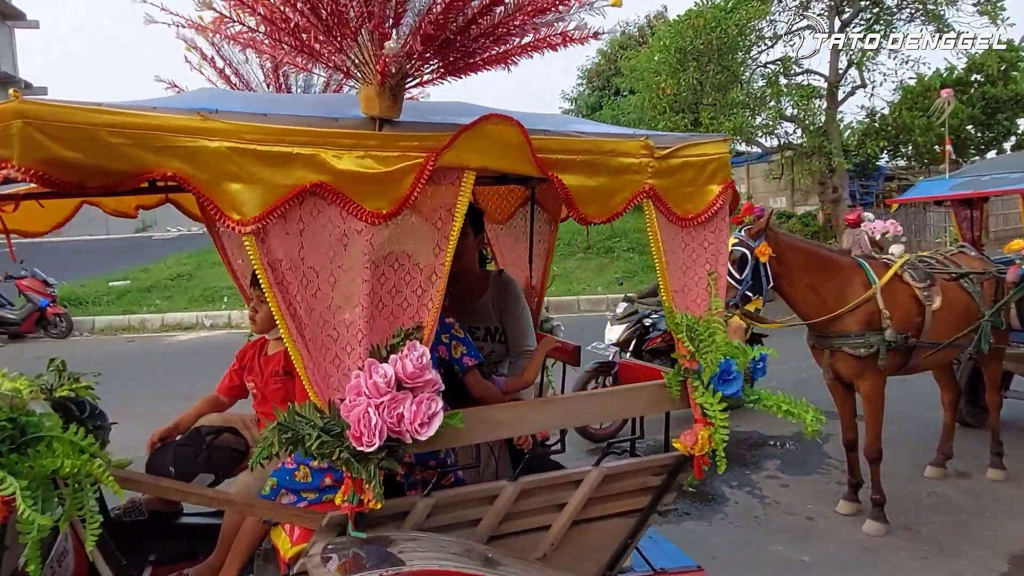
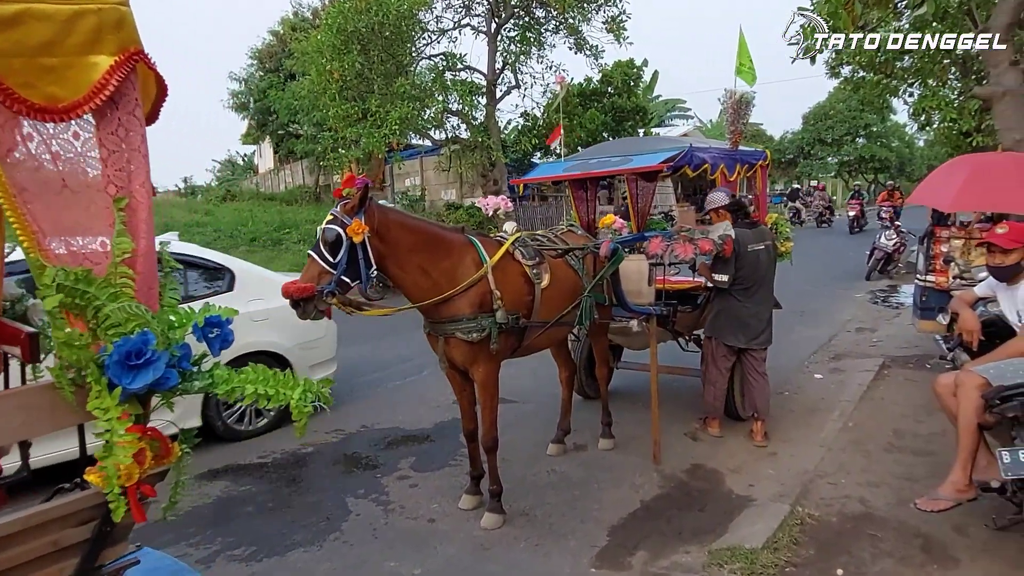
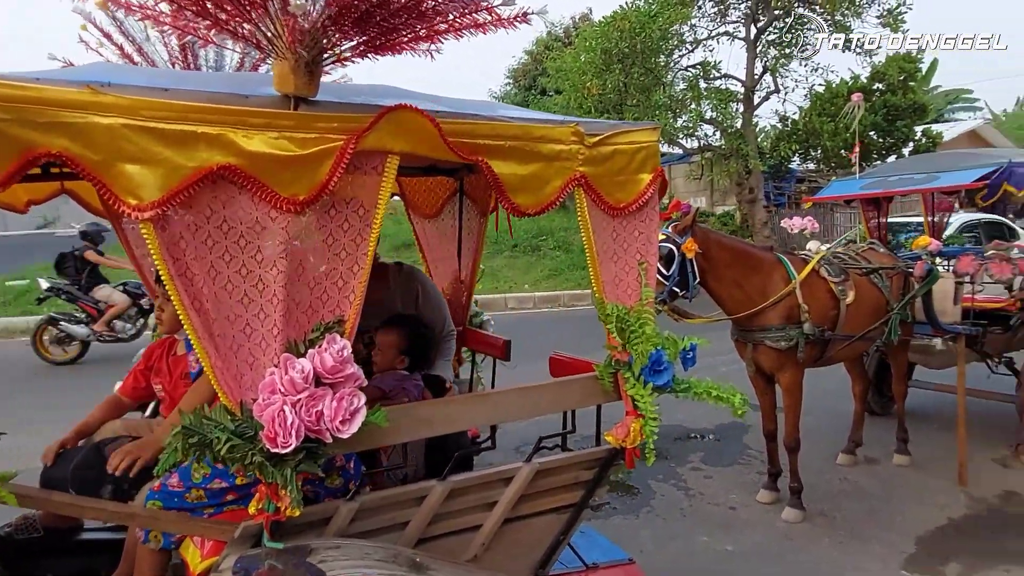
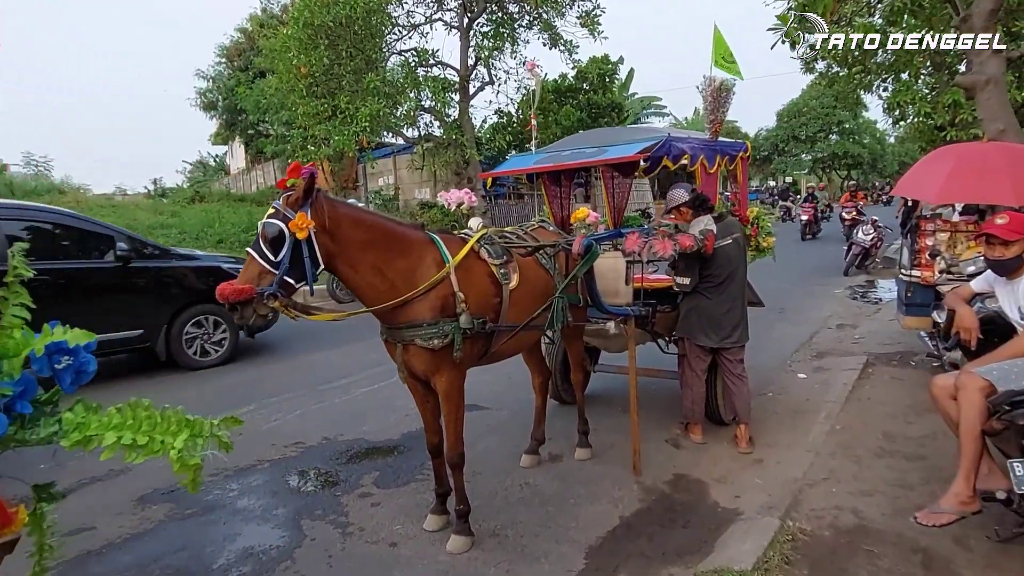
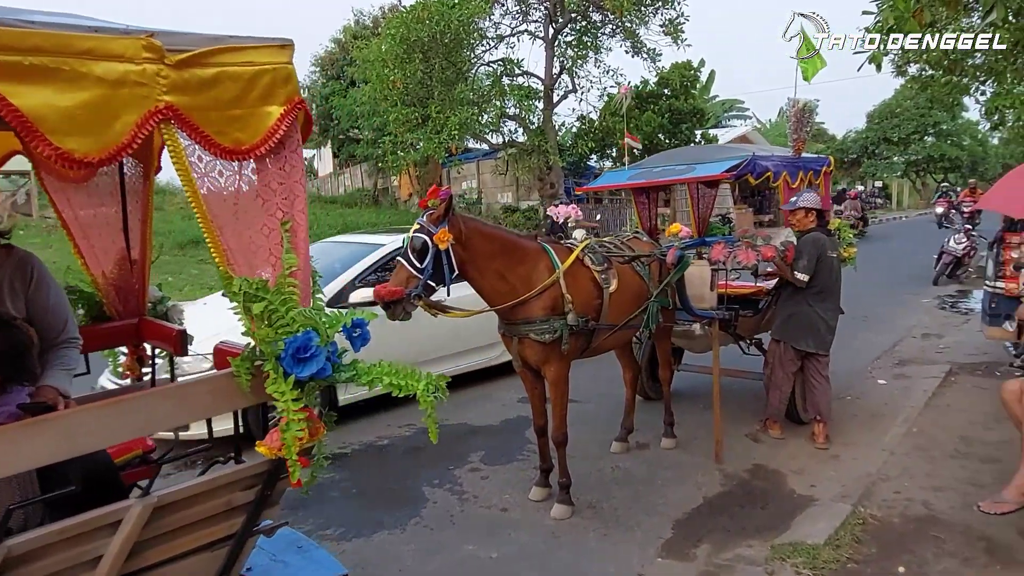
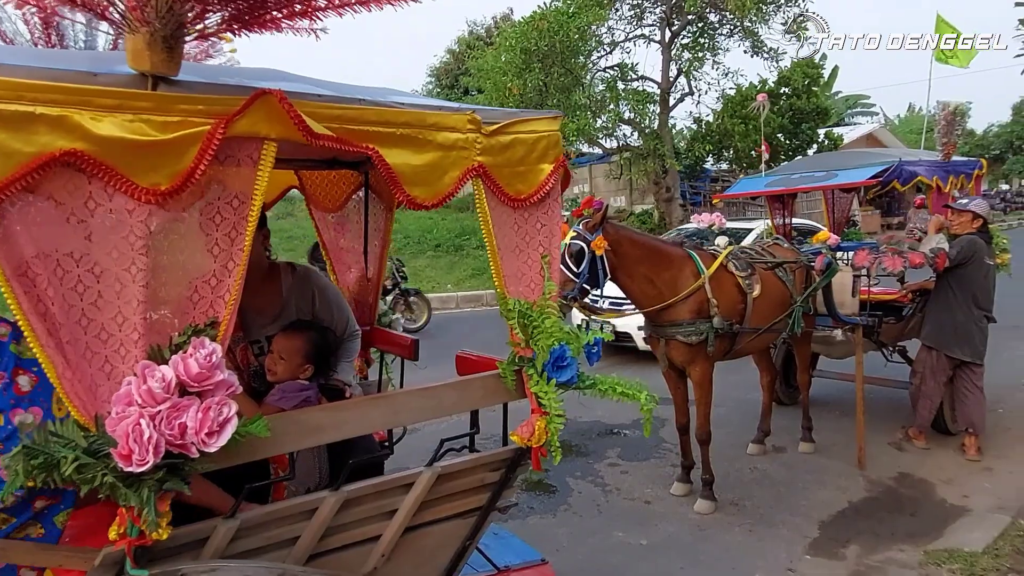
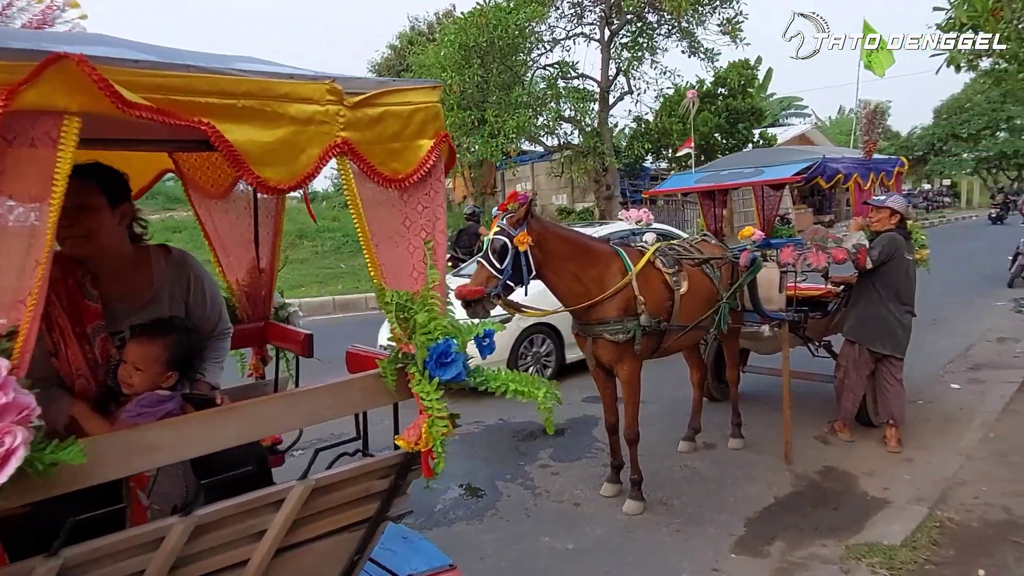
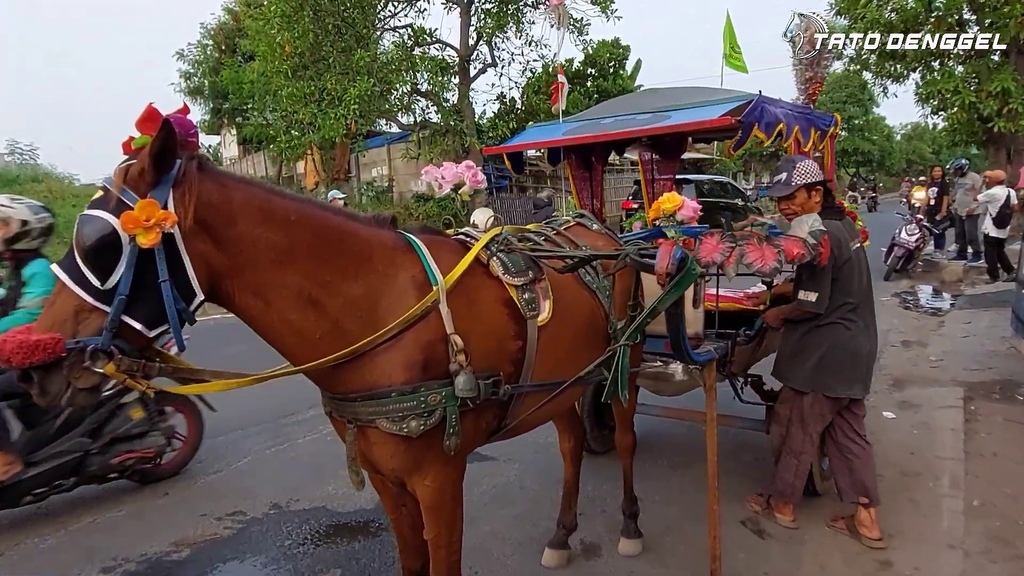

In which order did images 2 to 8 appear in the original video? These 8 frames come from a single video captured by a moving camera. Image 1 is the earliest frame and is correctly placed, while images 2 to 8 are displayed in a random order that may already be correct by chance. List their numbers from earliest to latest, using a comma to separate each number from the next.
3, 6, 7, 5, 2, 4, 8
